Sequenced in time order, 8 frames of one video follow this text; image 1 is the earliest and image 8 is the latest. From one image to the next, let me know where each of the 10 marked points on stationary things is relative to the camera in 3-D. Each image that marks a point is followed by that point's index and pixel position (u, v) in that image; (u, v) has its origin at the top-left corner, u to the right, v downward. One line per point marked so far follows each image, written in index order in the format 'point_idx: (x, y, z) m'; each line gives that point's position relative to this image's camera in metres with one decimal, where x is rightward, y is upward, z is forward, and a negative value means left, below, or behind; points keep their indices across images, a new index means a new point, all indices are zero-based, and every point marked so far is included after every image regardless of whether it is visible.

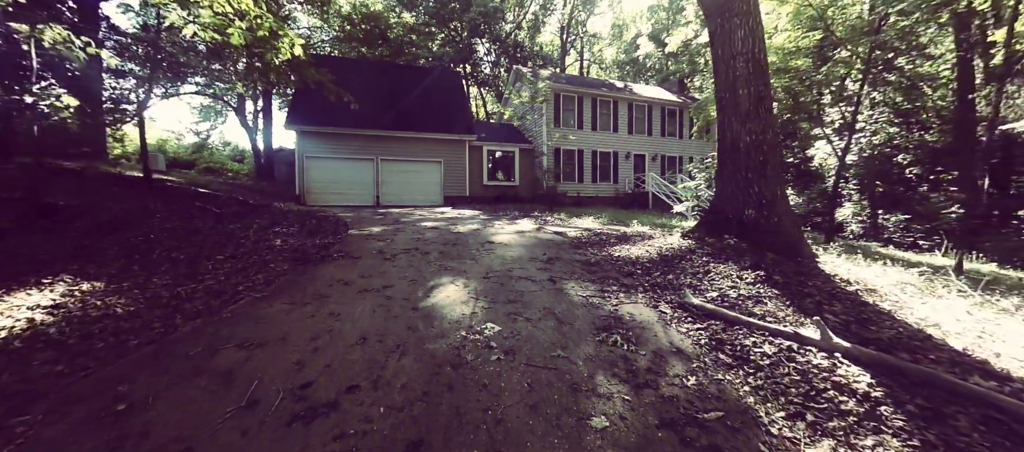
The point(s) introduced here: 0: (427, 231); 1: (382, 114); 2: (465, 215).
0: (-1.7, -0.1, +6.7) m
1: (-5.7, +4.8, +15.2) m
2: (-1.4, +0.3, +10.0) m
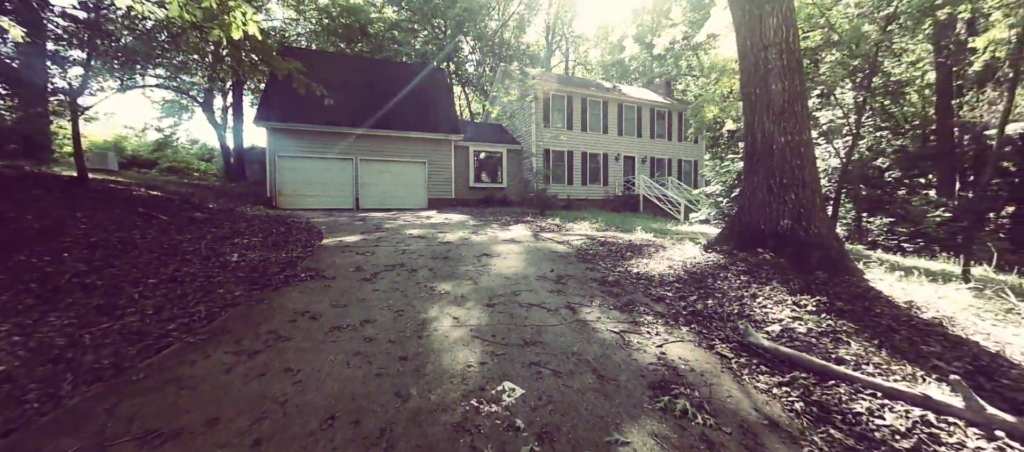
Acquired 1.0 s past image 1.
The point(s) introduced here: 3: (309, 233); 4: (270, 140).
0: (-1.7, -0.3, +5.9) m
1: (-6.2, +4.6, +14.2) m
2: (-1.6, +0.1, +9.2) m
3: (-3.7, -0.1, +6.3) m
4: (-8.8, +3.1, +12.6) m
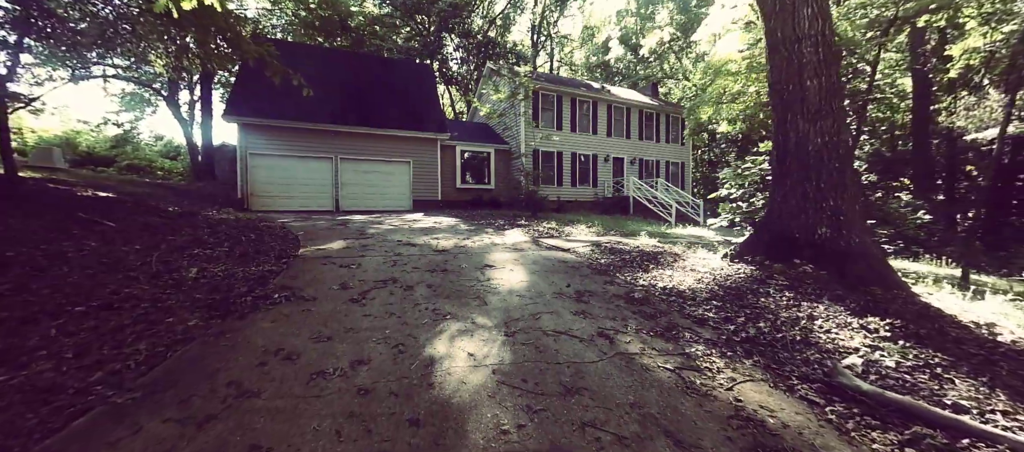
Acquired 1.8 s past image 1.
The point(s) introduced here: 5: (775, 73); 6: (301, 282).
0: (-1.7, -0.4, +5.3) m
1: (-6.5, +4.5, +13.3) m
2: (-1.8, 0.0, +8.6) m
3: (-3.7, -0.2, +5.6) m
4: (-9.1, +3.0, +11.6) m
5: (+3.2, +1.9, +4.2) m
6: (-2.2, -0.6, +3.5) m
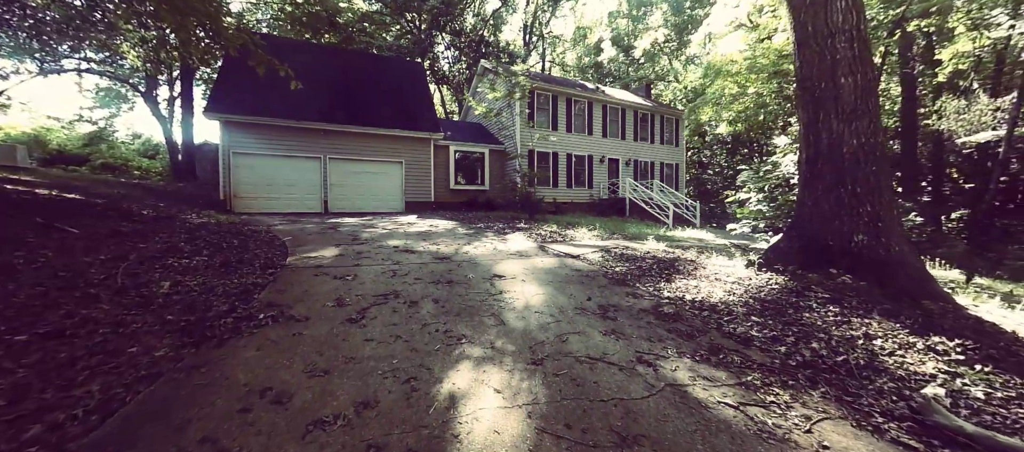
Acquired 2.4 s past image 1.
0: (-1.6, -0.4, +4.9) m
1: (-6.7, +4.4, +12.8) m
2: (-1.7, -0.1, +8.2) m
3: (-3.6, -0.3, +5.1) m
4: (-9.2, +2.9, +10.9) m
5: (+3.4, +1.8, +4.0) m
6: (-2.0, -0.7, +3.1) m
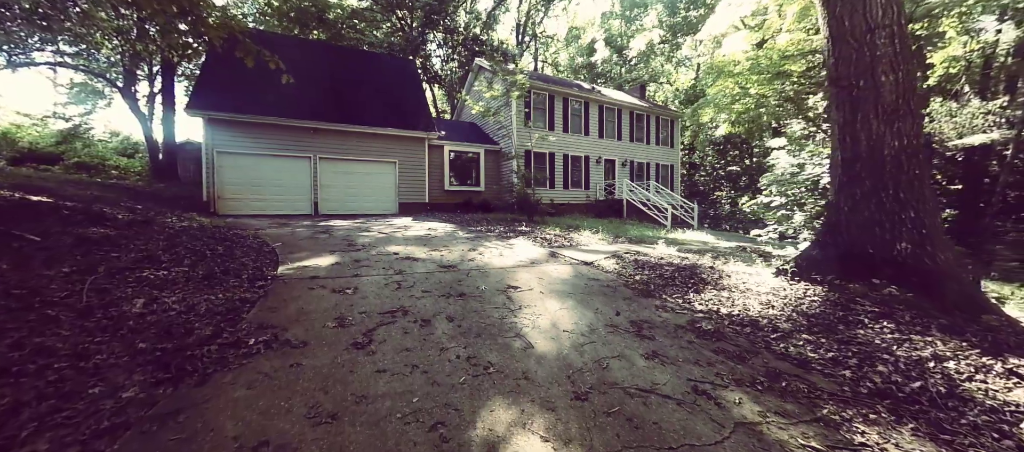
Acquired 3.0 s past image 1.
0: (-1.4, -0.5, +4.5) m
1: (-6.7, +4.3, +12.2) m
2: (-1.7, -0.1, +7.8) m
3: (-3.4, -0.4, +4.7) m
4: (-9.2, +2.8, +10.4) m
5: (+3.5, +1.7, +3.7) m
6: (-1.8, -0.7, +2.7) m
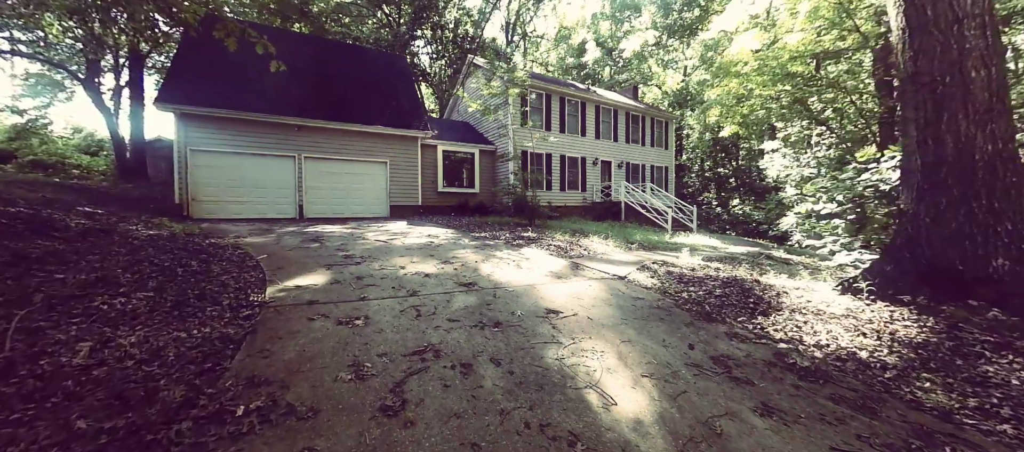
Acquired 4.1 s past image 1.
0: (-1.1, -0.6, +3.9) m
1: (-6.7, +4.1, +11.4) m
2: (-1.5, -0.3, +7.2) m
3: (-3.1, -0.5, +4.0) m
4: (-9.1, +2.7, +9.4) m
5: (+3.9, +1.6, +3.3) m
6: (-1.4, -0.9, +2.1) m
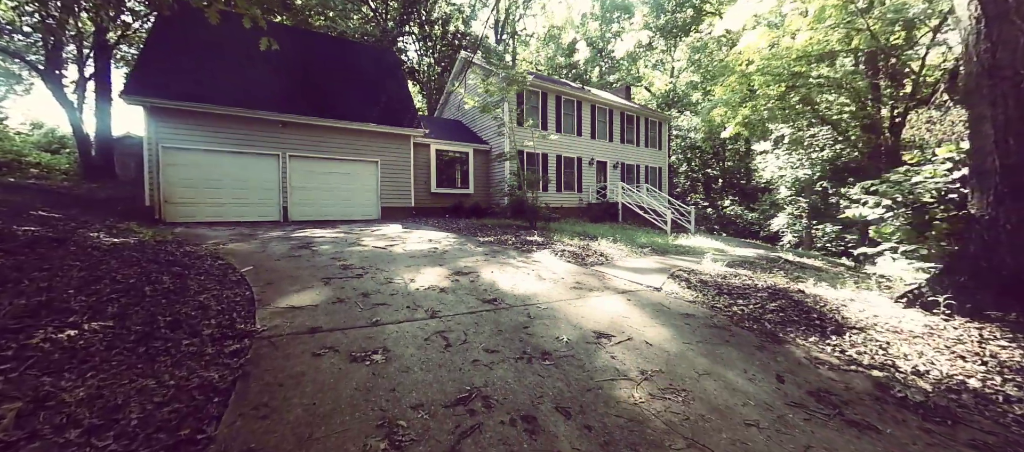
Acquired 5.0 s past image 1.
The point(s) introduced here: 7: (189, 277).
0: (-0.8, -0.7, +3.4) m
1: (-6.7, +4.0, +10.6) m
2: (-1.3, -0.4, +6.6) m
3: (-2.8, -0.6, +3.4) m
4: (-9.0, +2.6, +8.5) m
5: (+4.2, +1.6, +3.0) m
6: (-1.0, -0.9, +1.6) m
7: (-3.4, -0.5, +3.7) m
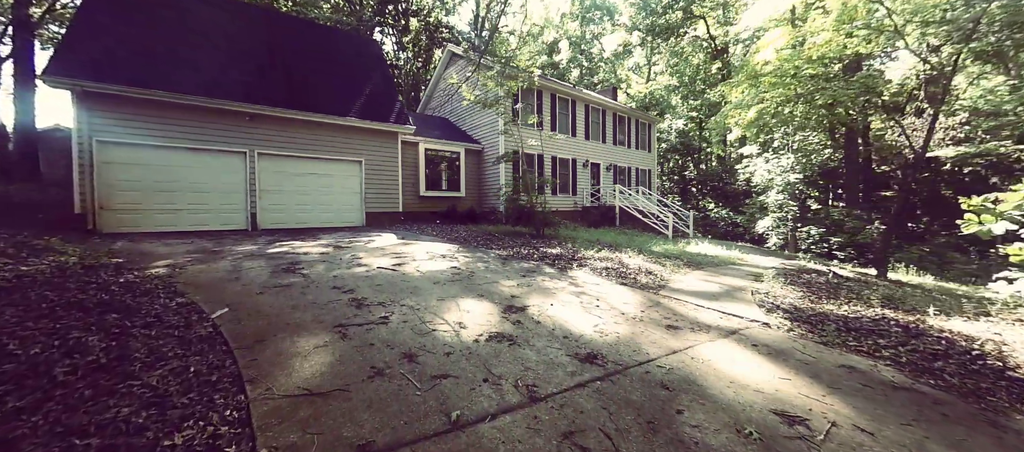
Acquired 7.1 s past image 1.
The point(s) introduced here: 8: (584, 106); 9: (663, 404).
0: (0.0, -0.9, +2.4) m
1: (-6.6, +3.8, +9.2) m
2: (-0.8, -0.6, +5.6) m
3: (-2.0, -0.8, +2.2) m
4: (-8.7, +2.3, +6.9) m
5: (+5.0, +1.4, +2.4) m
6: (-0.1, -1.1, +0.6) m
7: (-2.7, -0.7, +2.4) m
8: (+3.6, +5.9, +17.1) m
9: (+0.8, -1.0, +2.0) m
